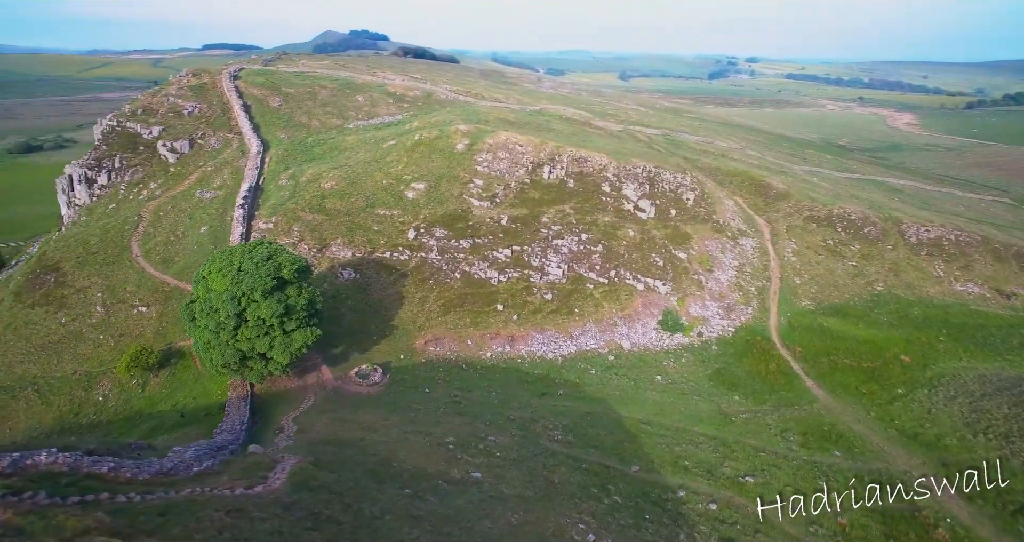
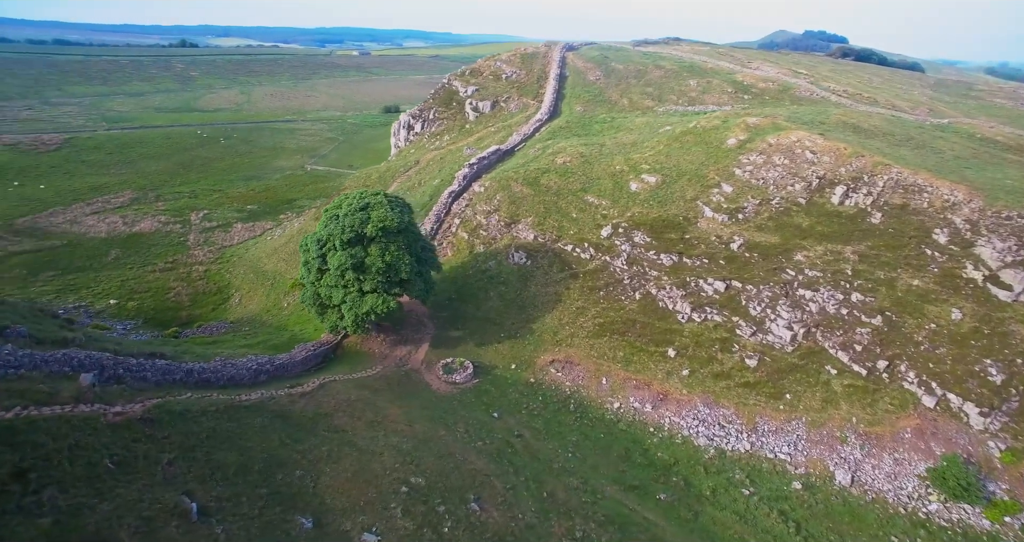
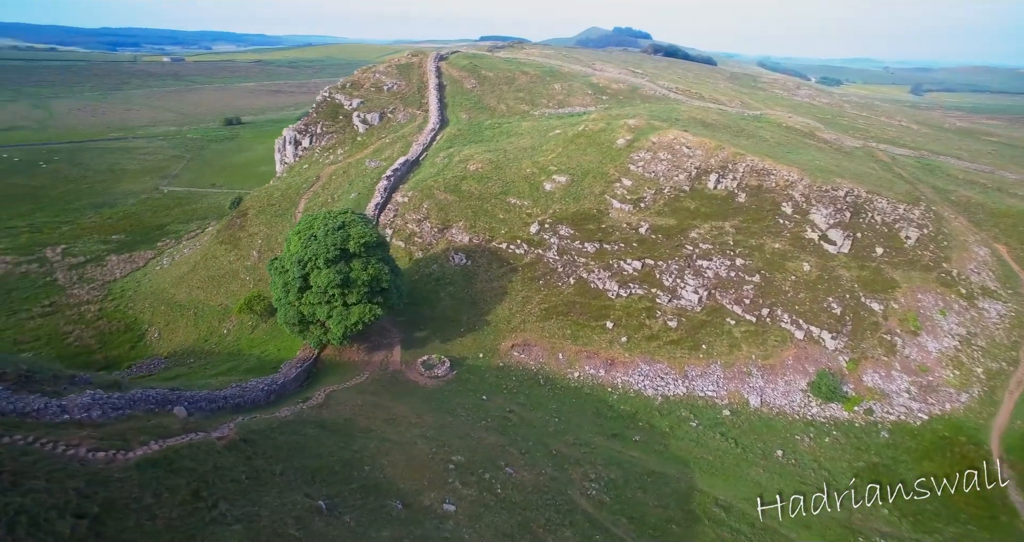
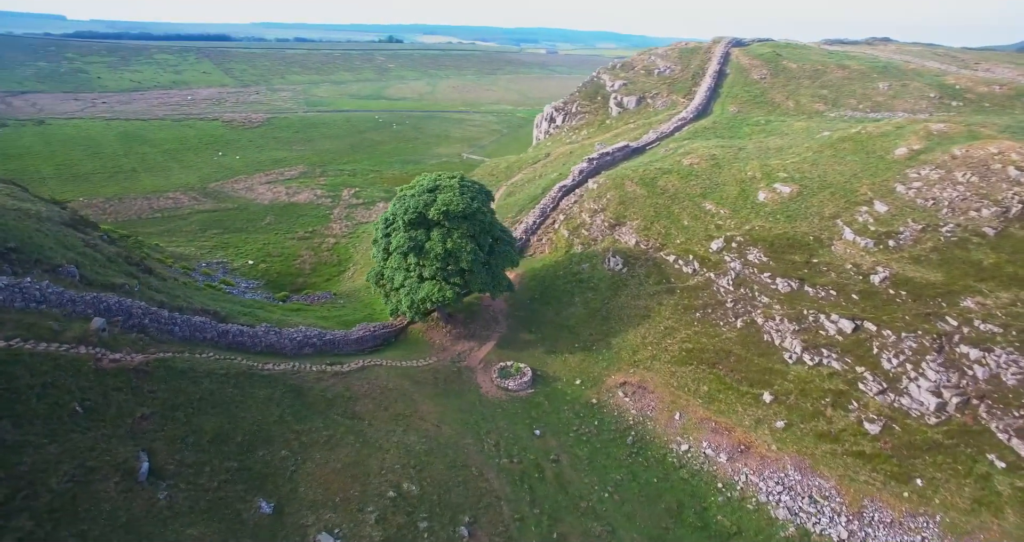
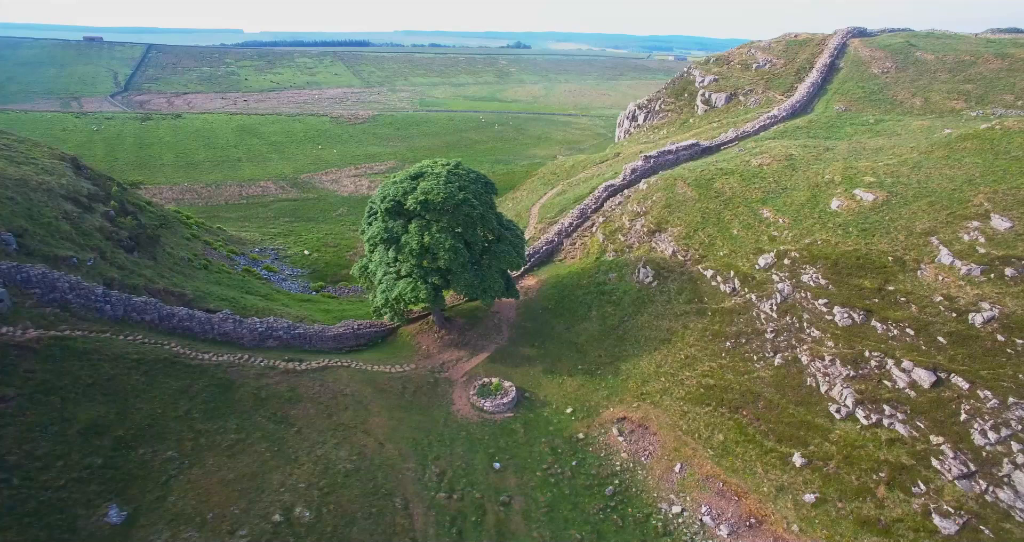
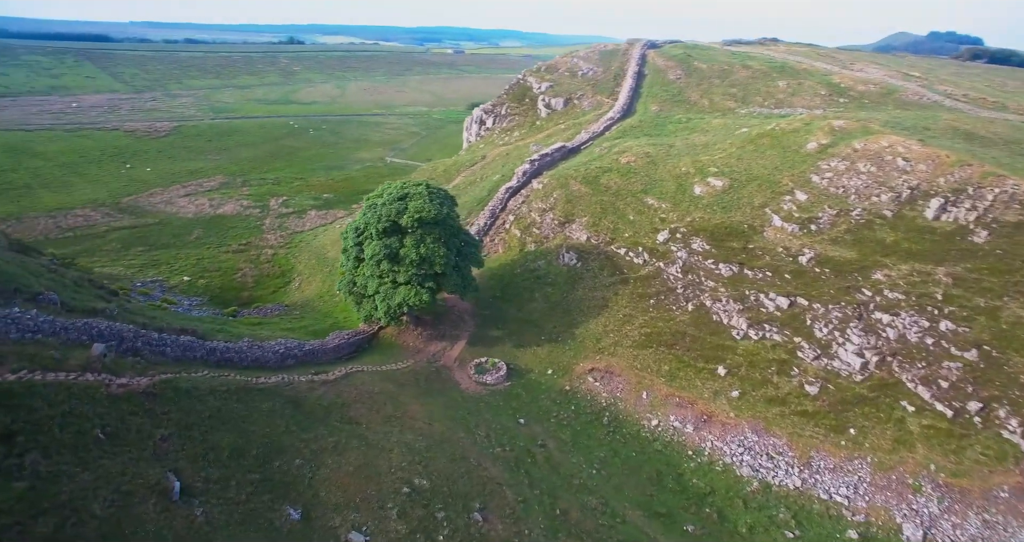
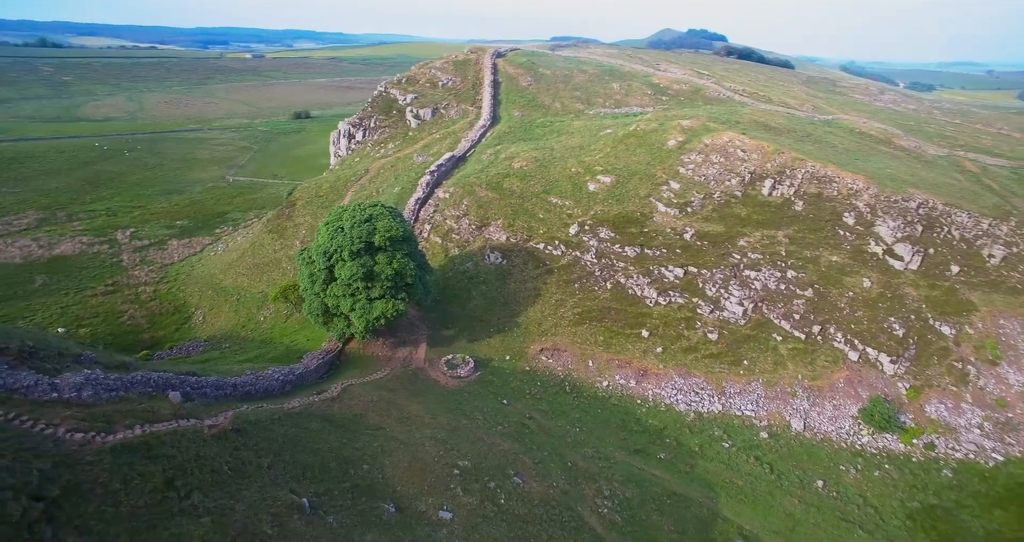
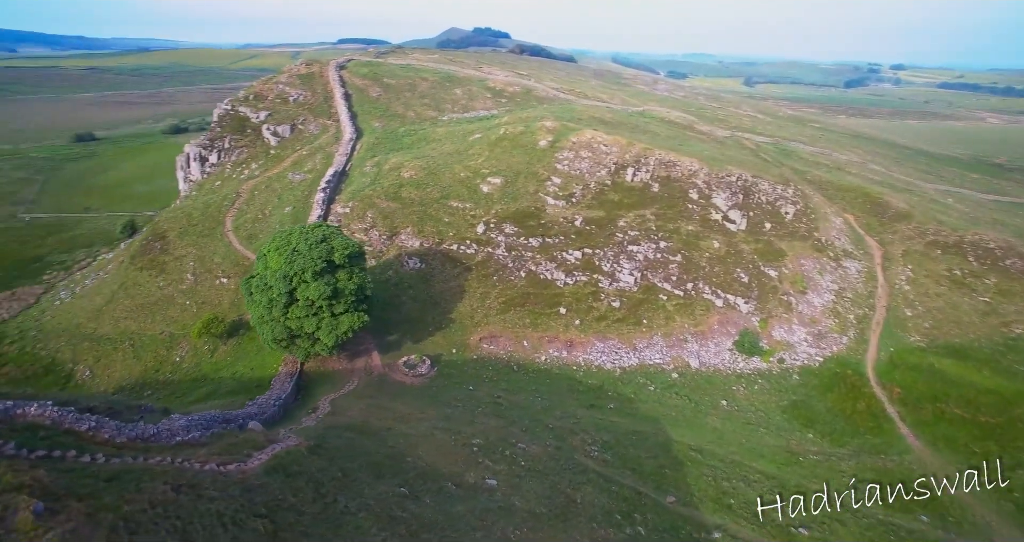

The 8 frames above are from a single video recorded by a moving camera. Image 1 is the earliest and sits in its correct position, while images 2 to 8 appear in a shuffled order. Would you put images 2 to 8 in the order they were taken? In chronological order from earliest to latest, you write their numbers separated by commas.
8, 3, 7, 2, 6, 4, 5
